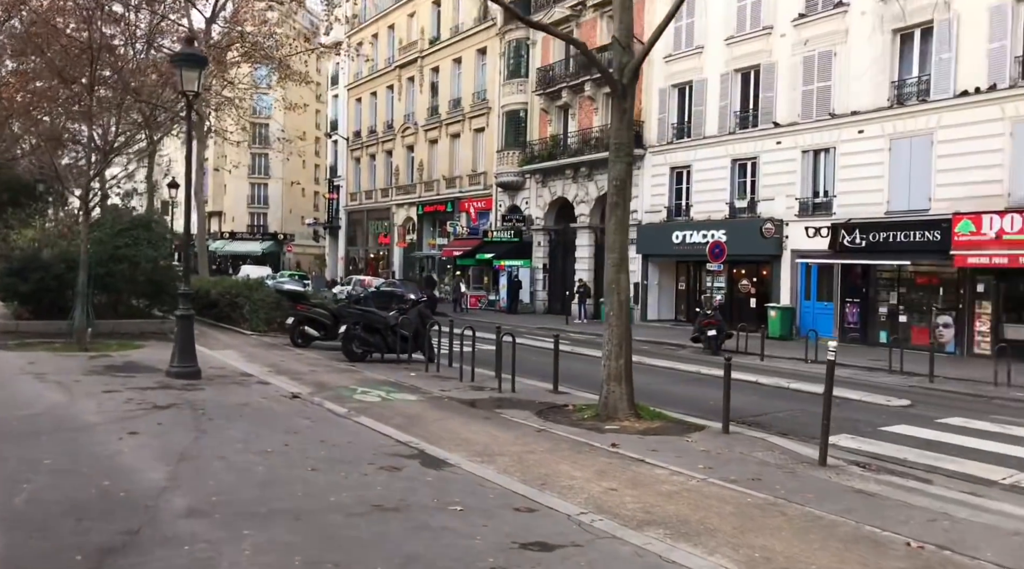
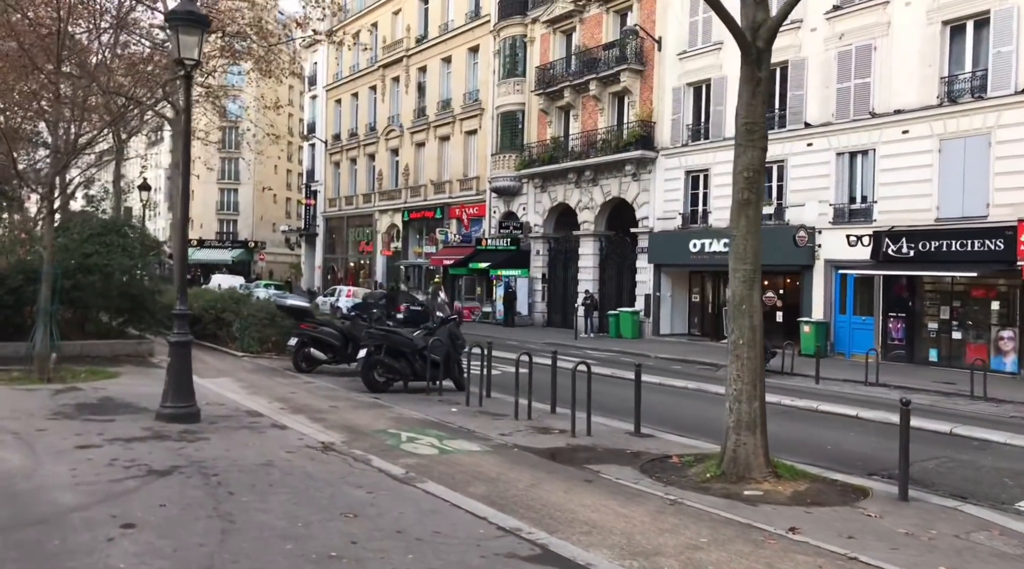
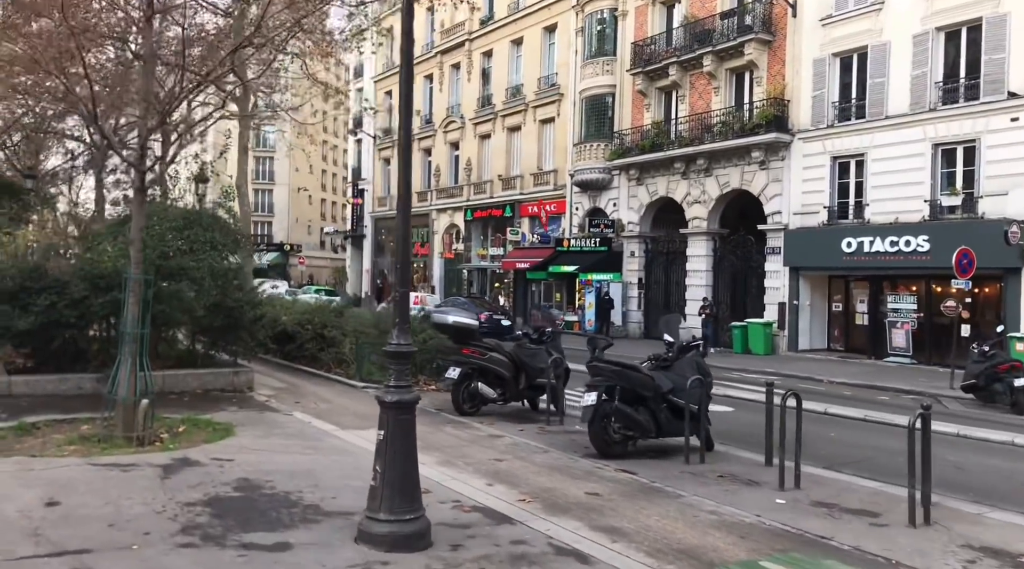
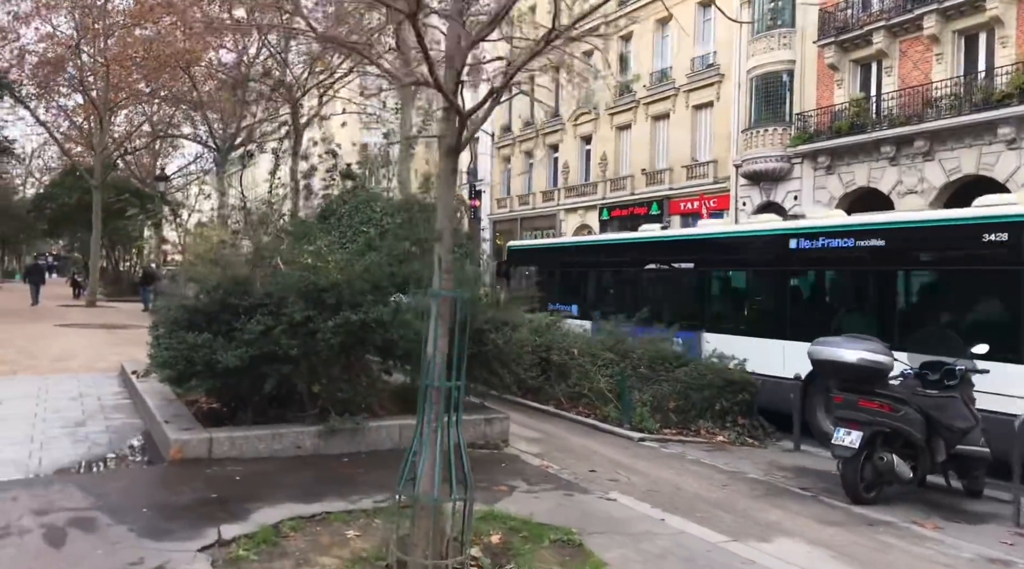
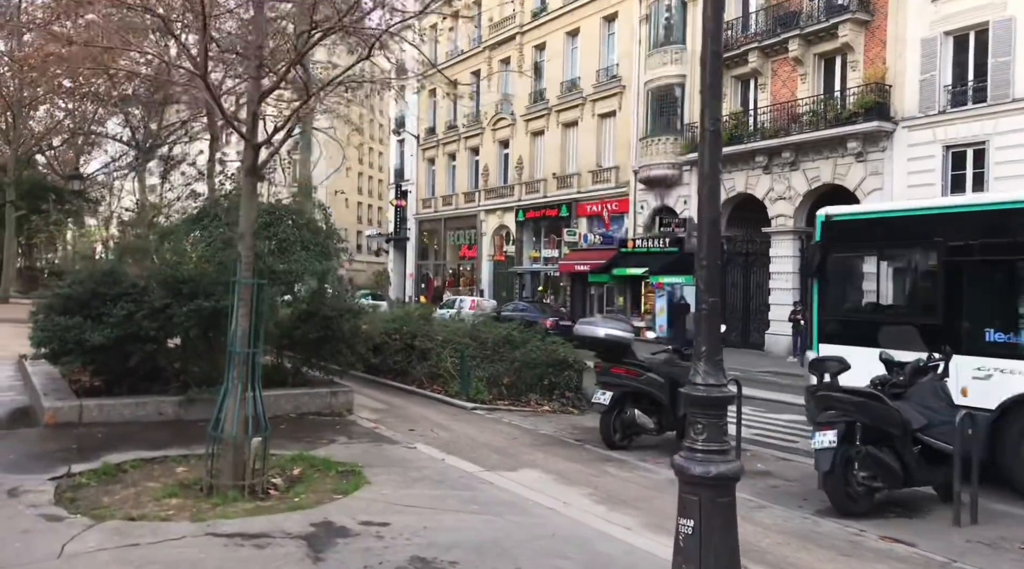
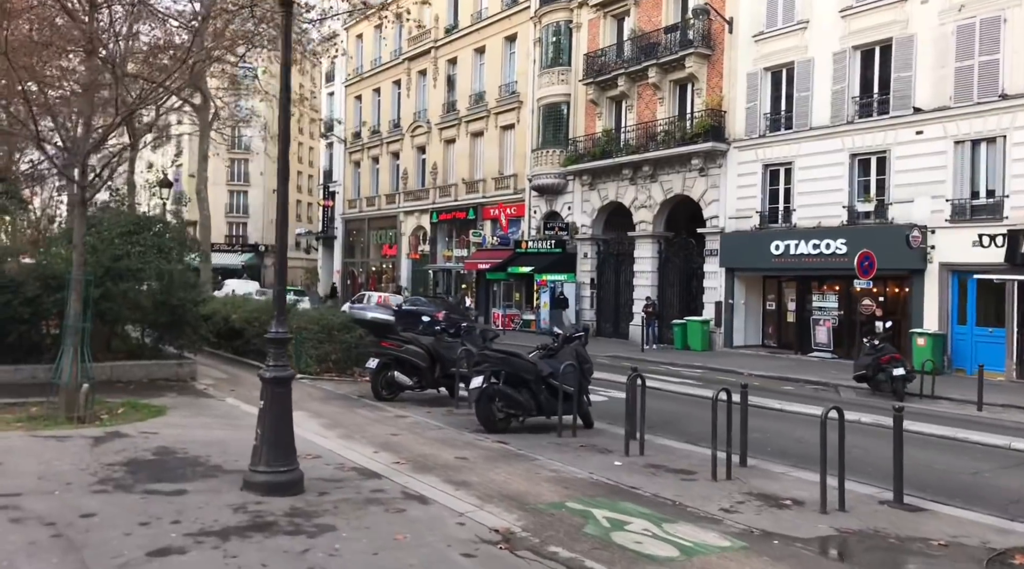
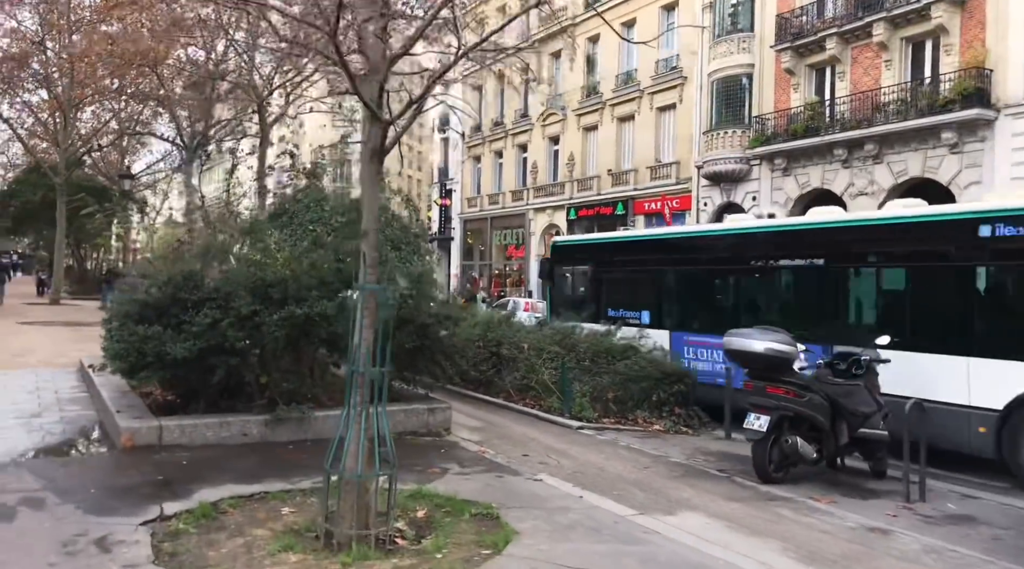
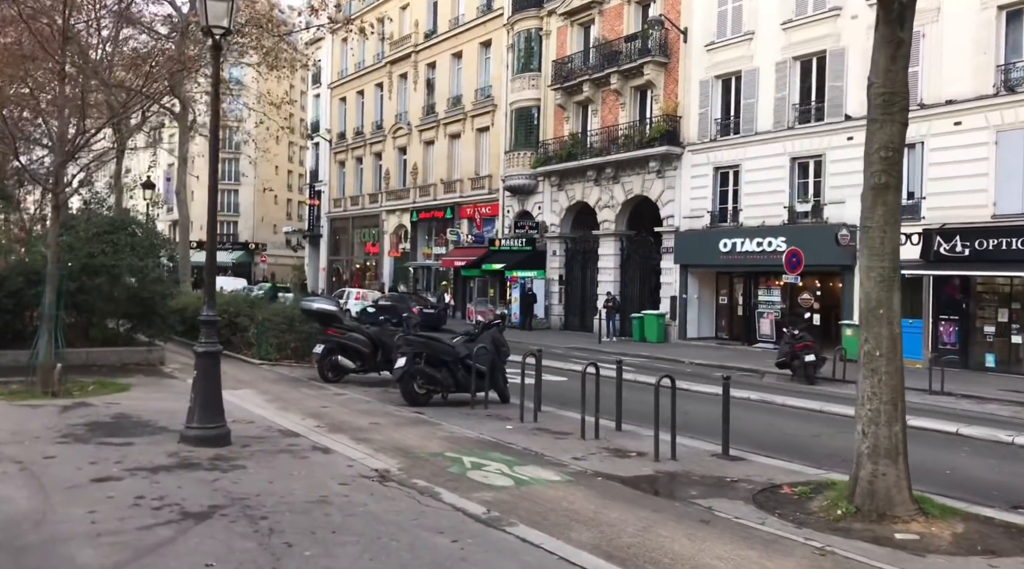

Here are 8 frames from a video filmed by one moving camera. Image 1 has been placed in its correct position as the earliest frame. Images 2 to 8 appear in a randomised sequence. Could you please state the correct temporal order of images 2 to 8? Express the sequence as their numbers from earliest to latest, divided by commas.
2, 8, 6, 3, 5, 7, 4
